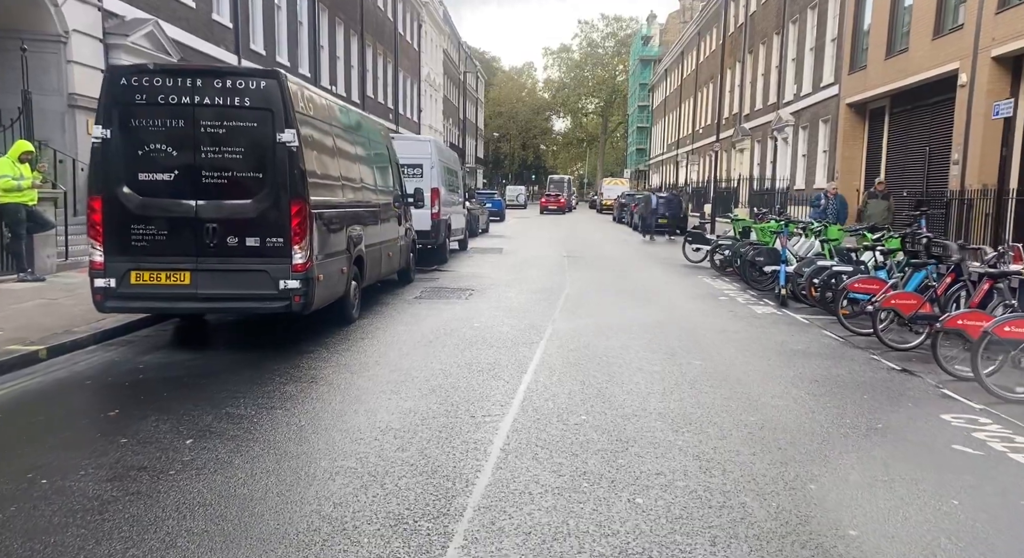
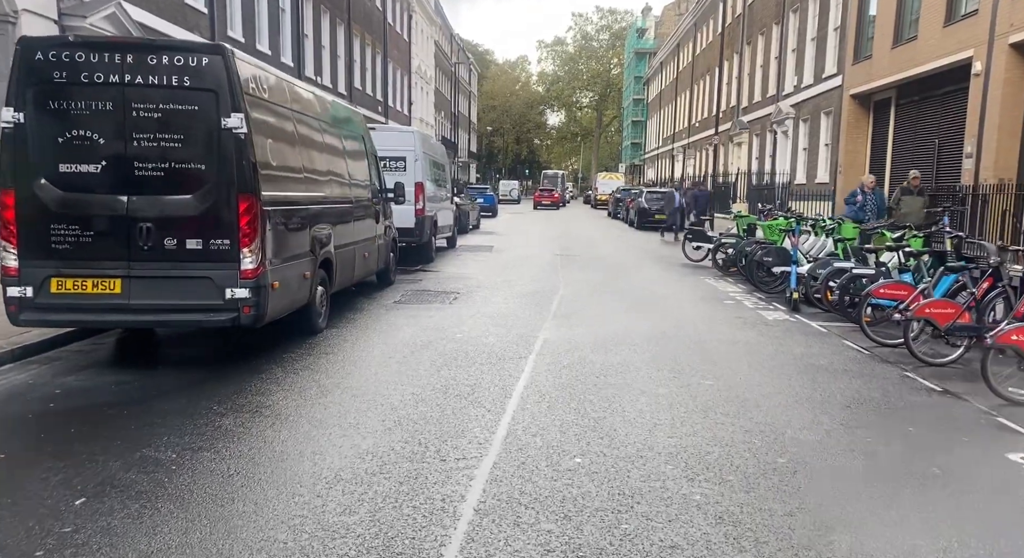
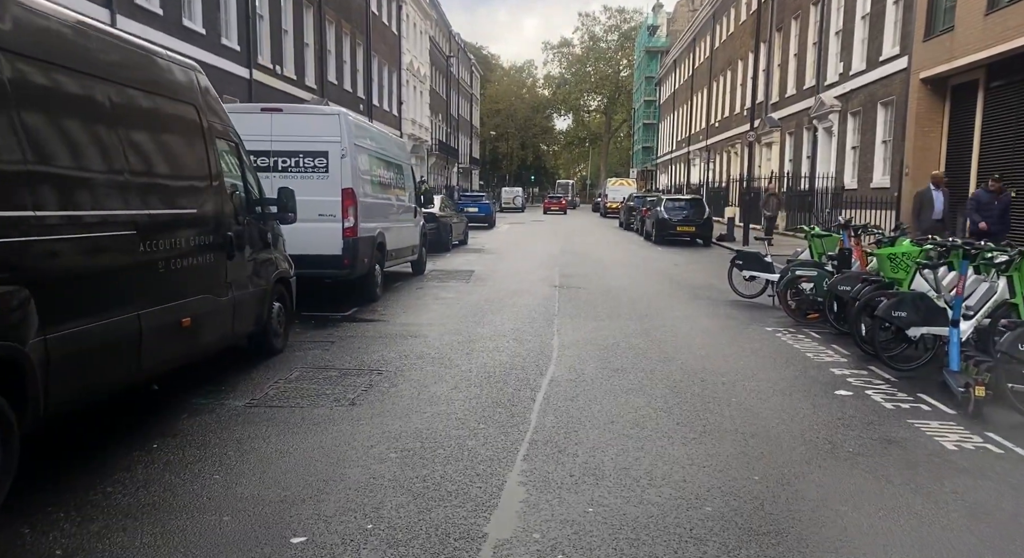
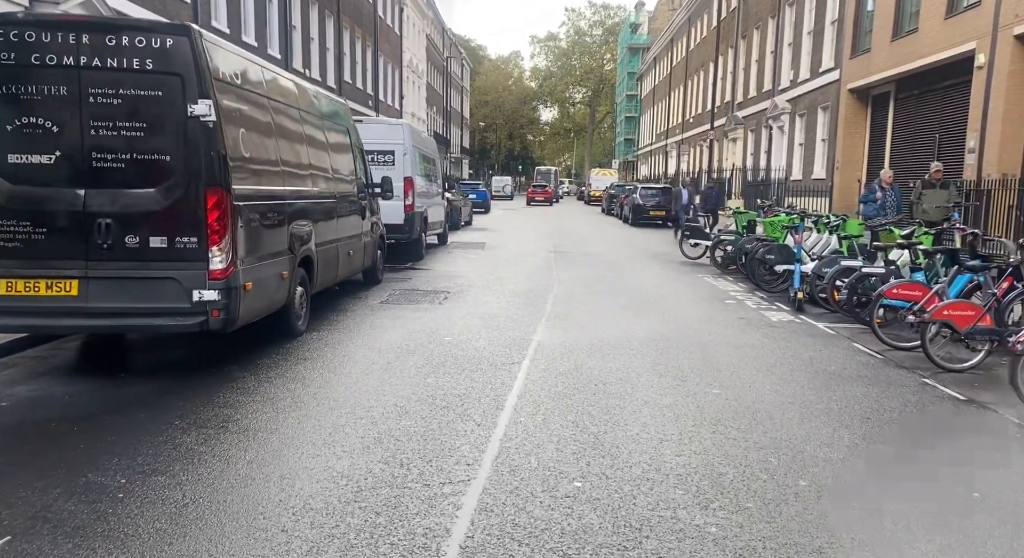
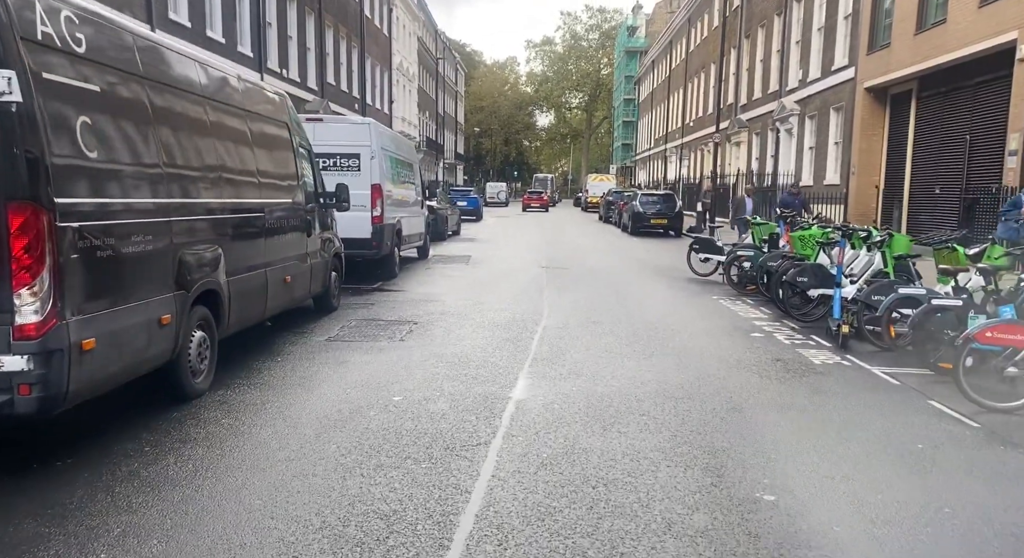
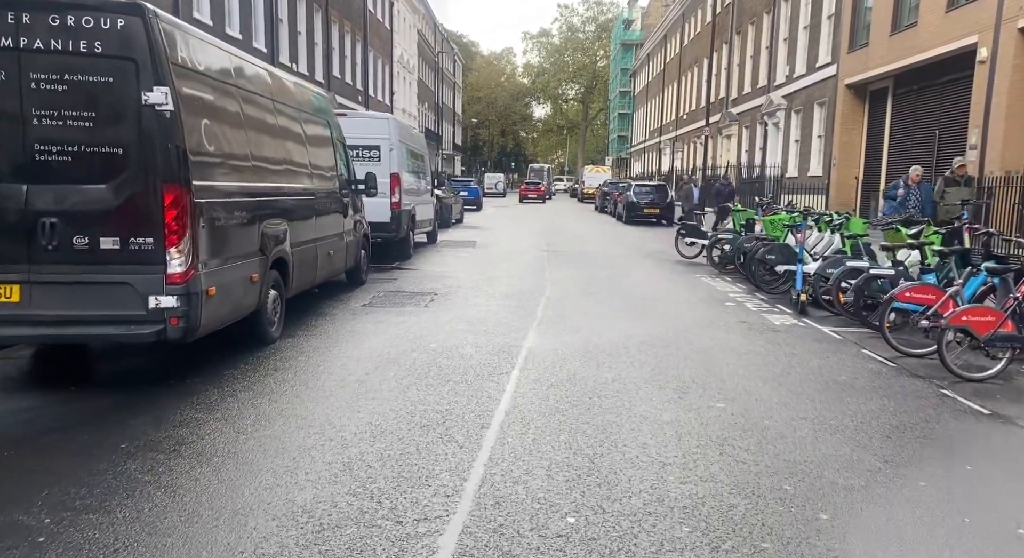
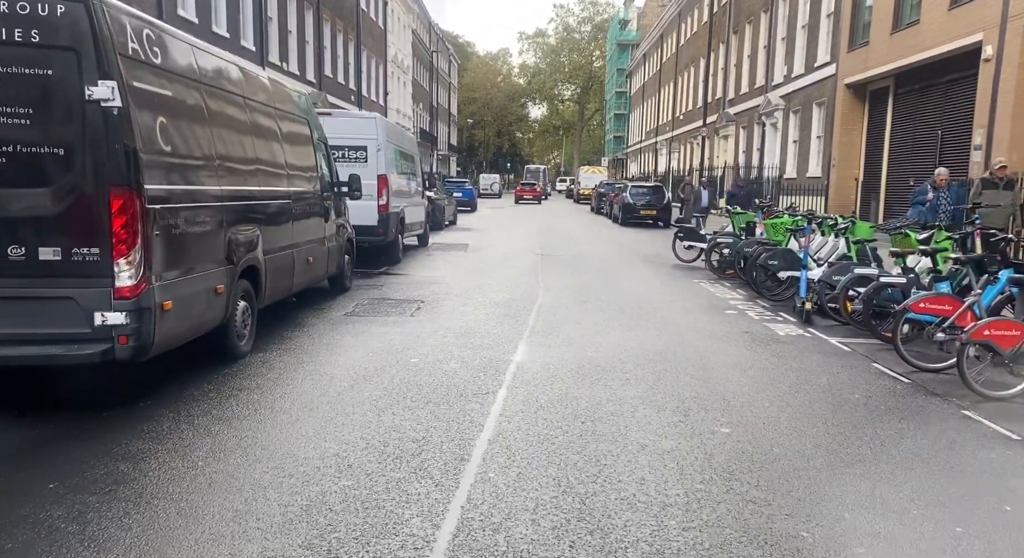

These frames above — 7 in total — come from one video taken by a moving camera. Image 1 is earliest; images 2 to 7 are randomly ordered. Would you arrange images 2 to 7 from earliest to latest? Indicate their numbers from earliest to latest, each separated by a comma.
2, 4, 6, 7, 5, 3
